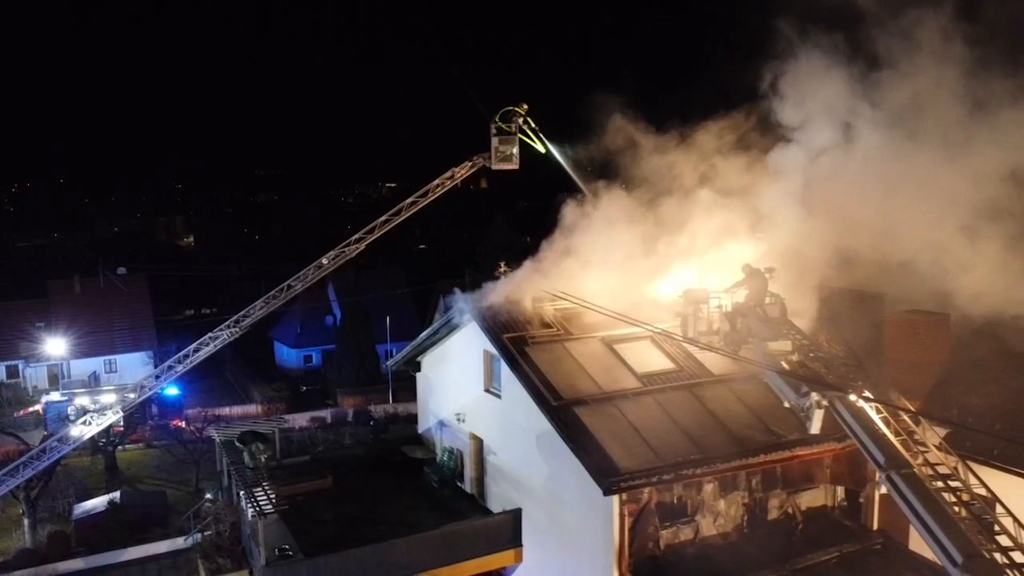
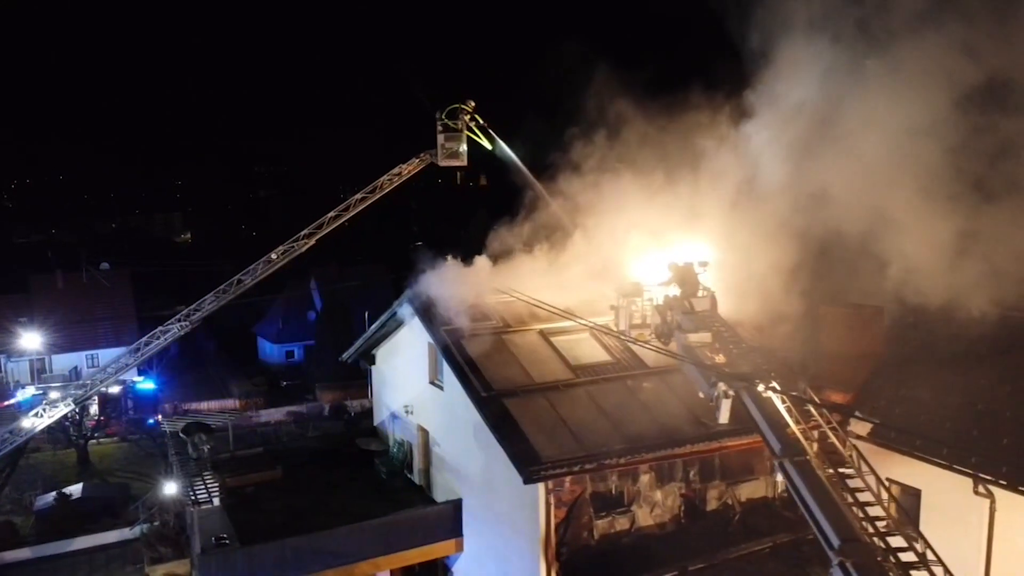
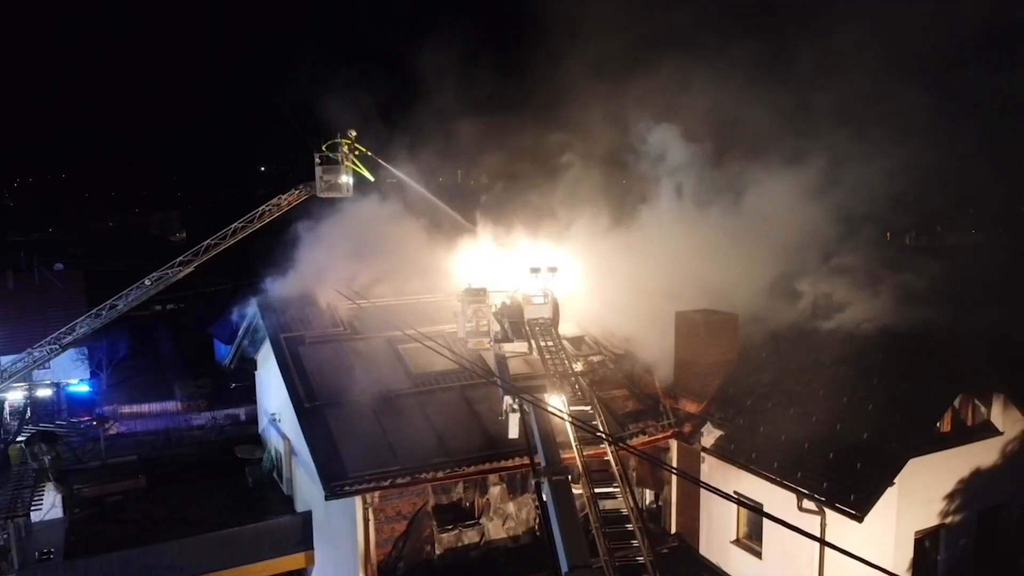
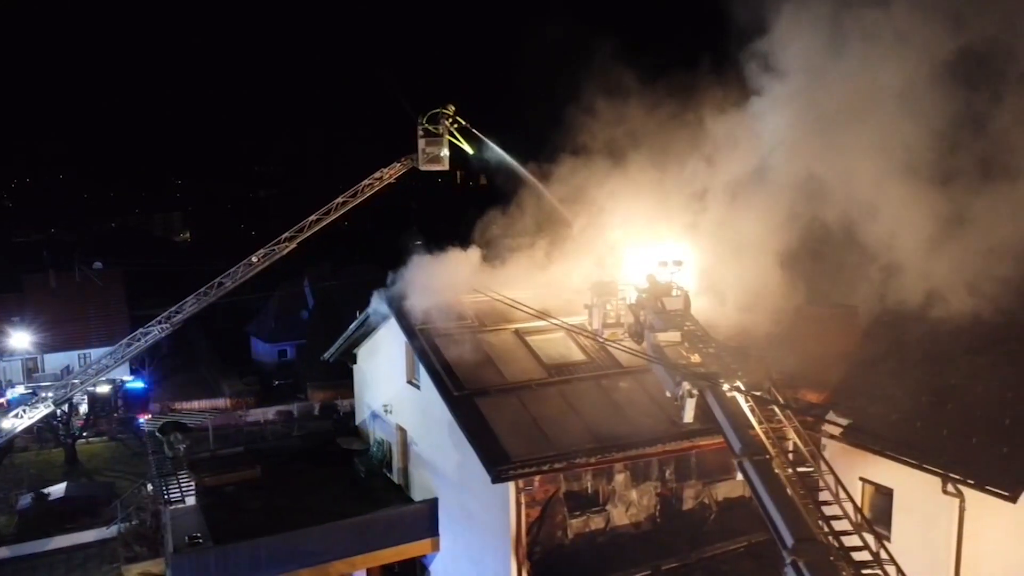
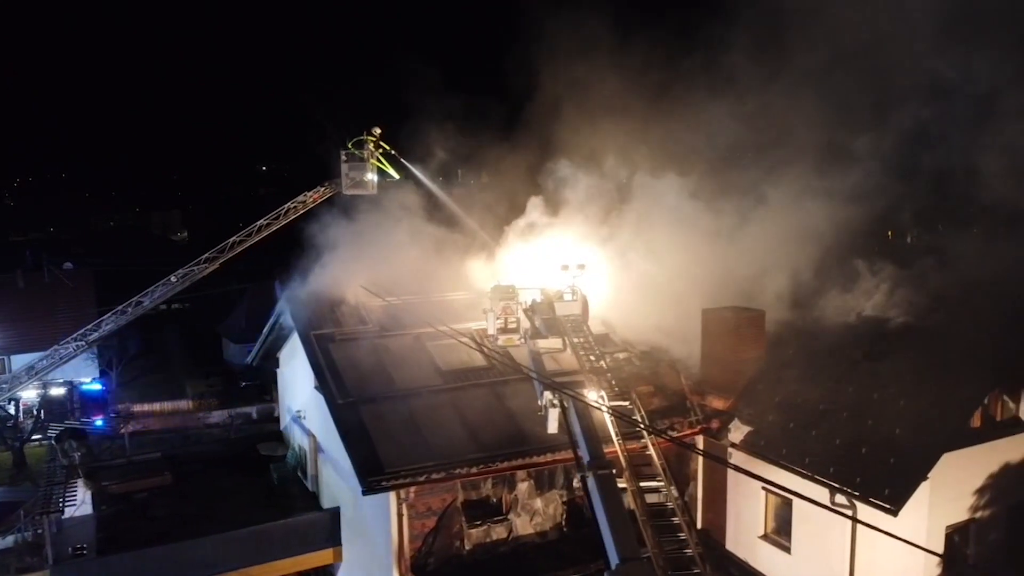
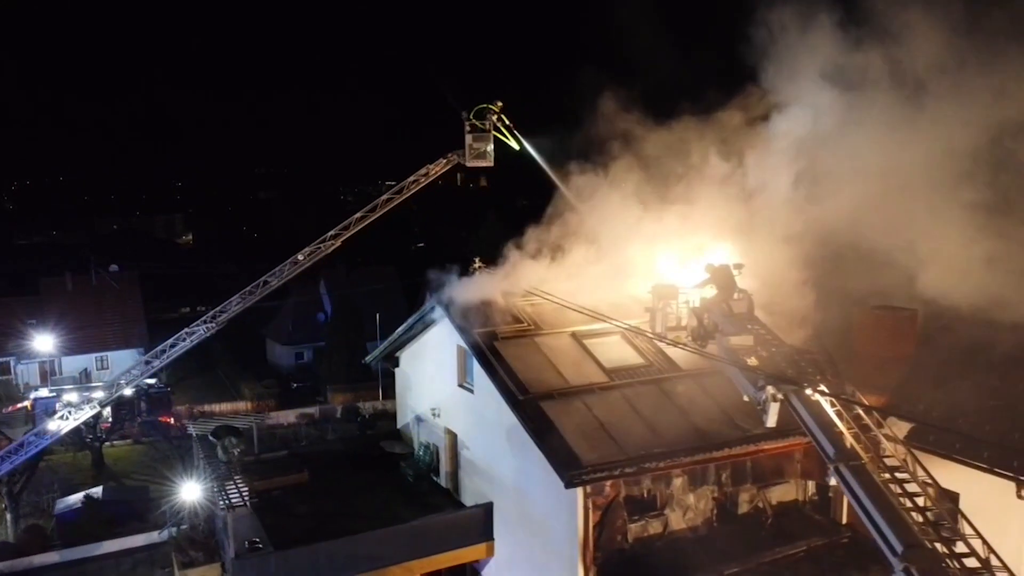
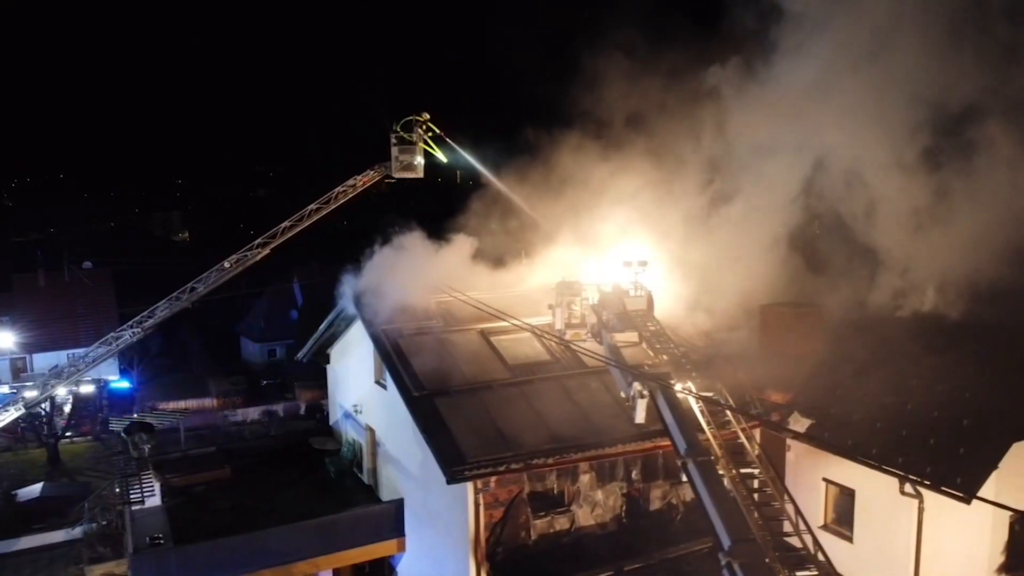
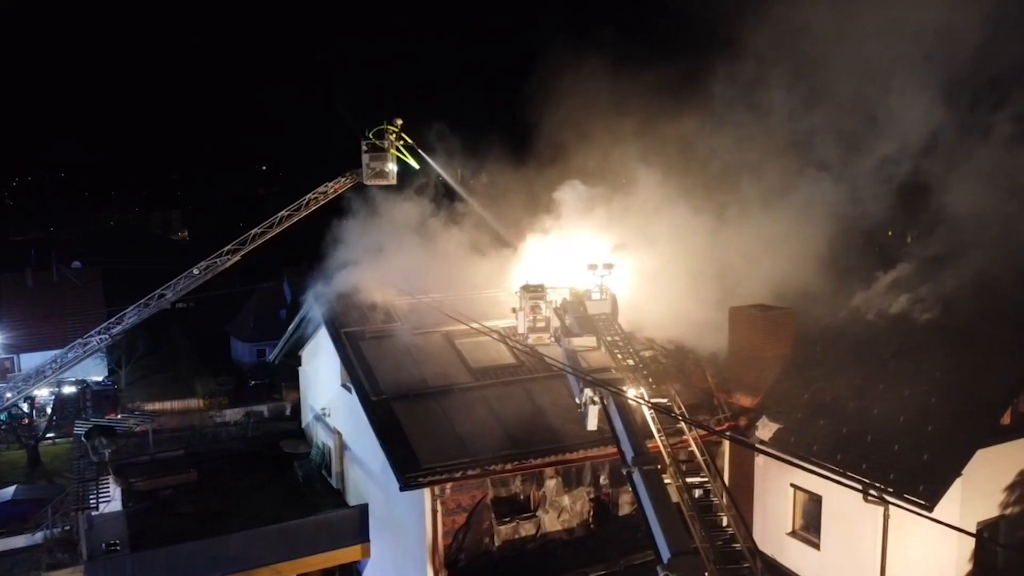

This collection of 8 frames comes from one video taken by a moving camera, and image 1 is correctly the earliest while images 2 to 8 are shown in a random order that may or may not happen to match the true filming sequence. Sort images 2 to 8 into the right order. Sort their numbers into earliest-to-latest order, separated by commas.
6, 2, 4, 7, 8, 5, 3
